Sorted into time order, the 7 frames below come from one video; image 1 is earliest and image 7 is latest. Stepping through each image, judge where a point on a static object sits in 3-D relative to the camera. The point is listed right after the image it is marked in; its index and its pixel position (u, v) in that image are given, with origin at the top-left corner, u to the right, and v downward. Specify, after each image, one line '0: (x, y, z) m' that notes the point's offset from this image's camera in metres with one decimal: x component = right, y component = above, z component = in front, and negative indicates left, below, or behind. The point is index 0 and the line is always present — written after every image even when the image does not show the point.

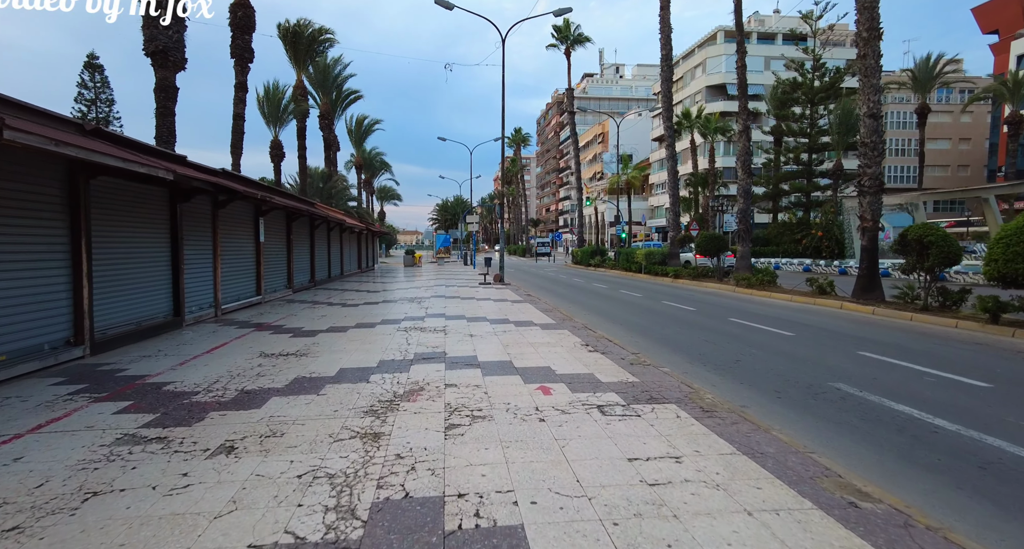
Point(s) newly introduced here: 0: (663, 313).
0: (+3.7, -1.0, +13.1) m
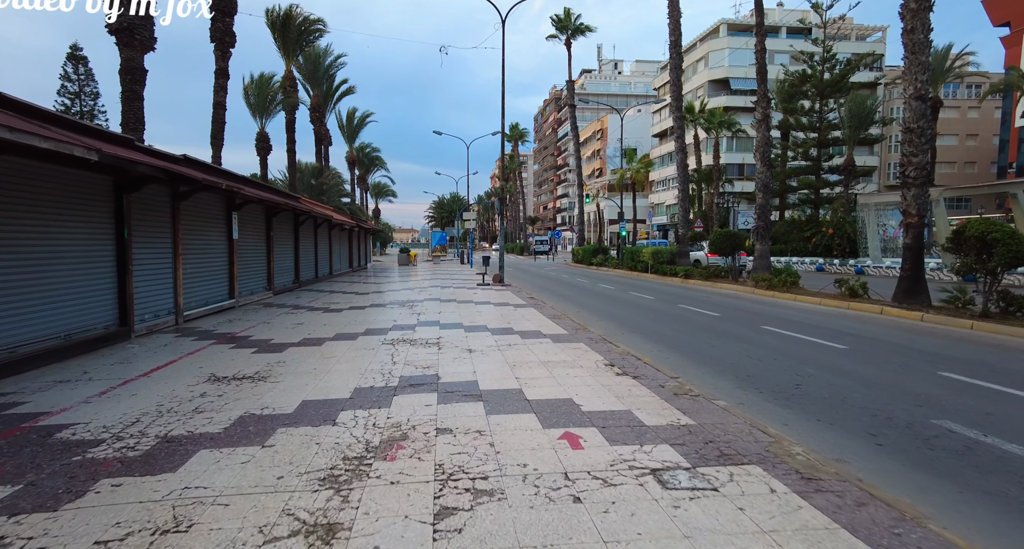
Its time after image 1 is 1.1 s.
0: (+3.8, -1.0, +11.7) m
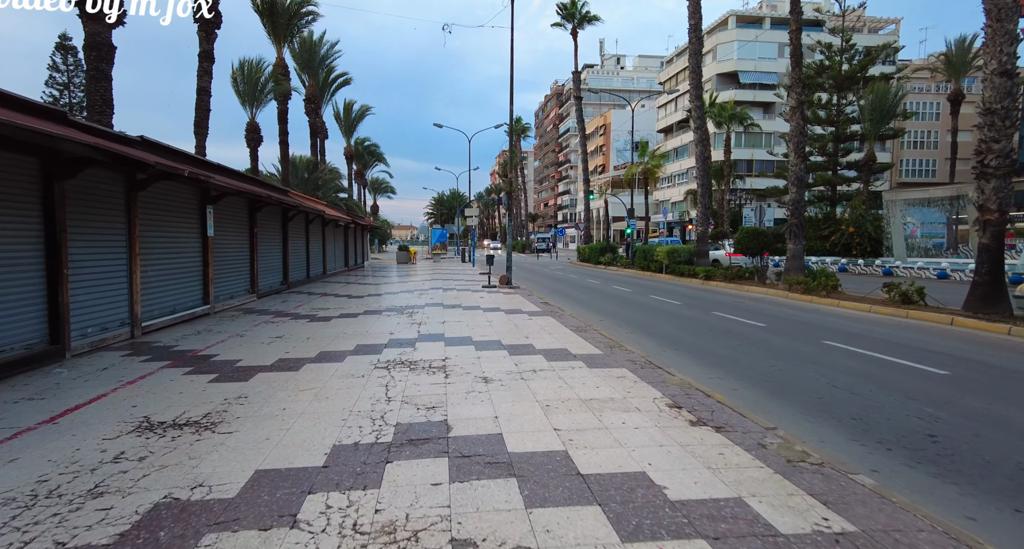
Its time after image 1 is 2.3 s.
0: (+4.1, -1.1, +10.1) m
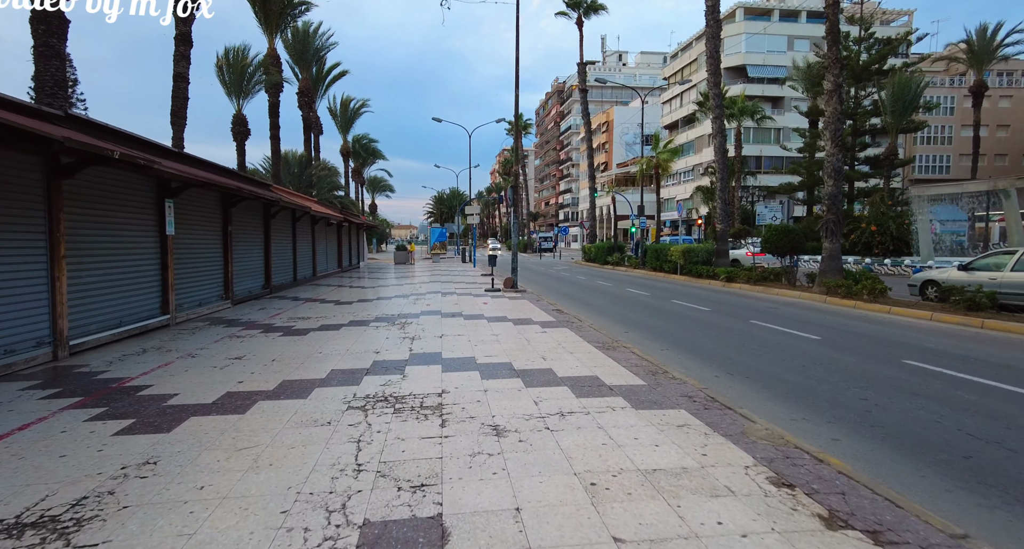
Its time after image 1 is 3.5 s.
0: (+4.3, -1.2, +8.4) m
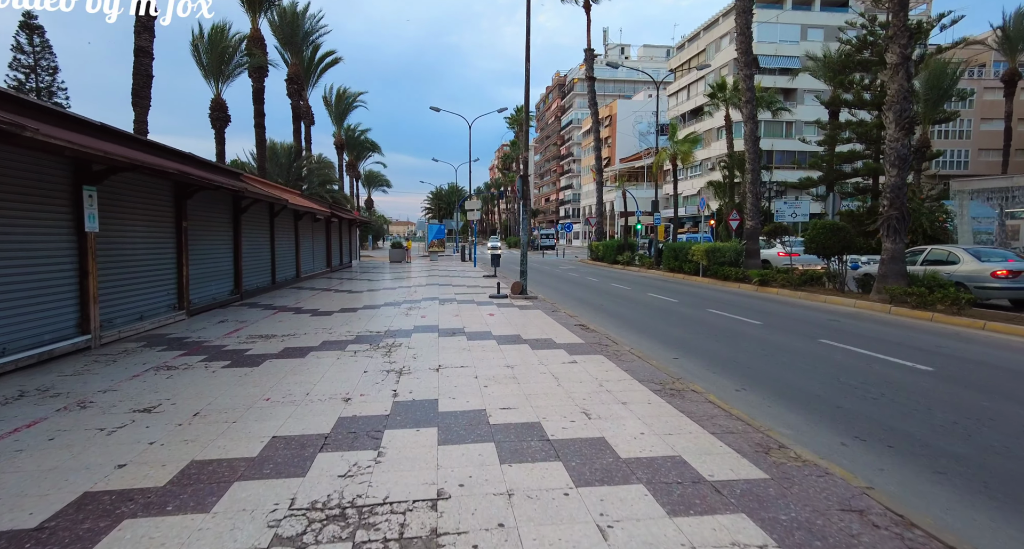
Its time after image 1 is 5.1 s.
0: (+4.5, -1.4, +6.2) m
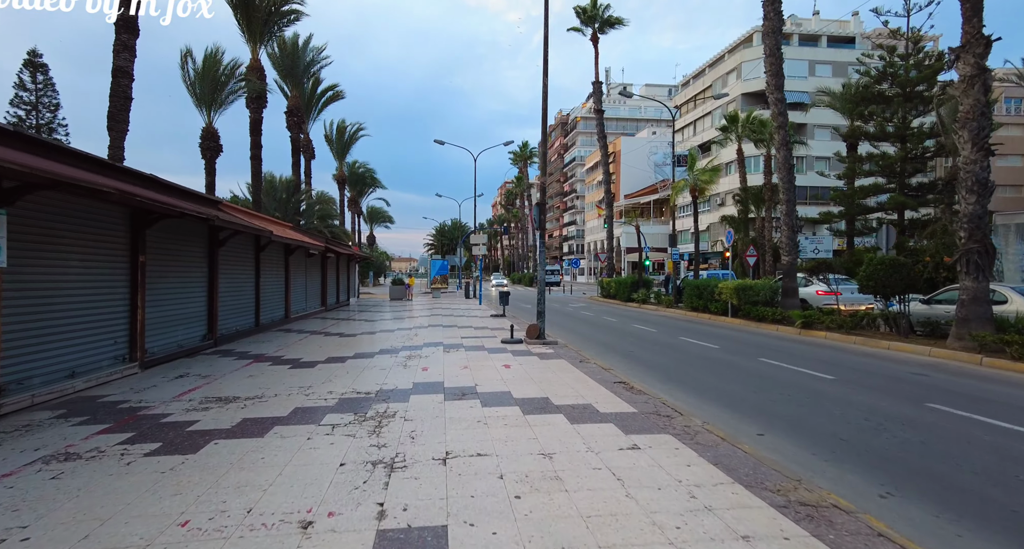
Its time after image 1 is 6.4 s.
0: (+4.9, -1.8, +4.2) m
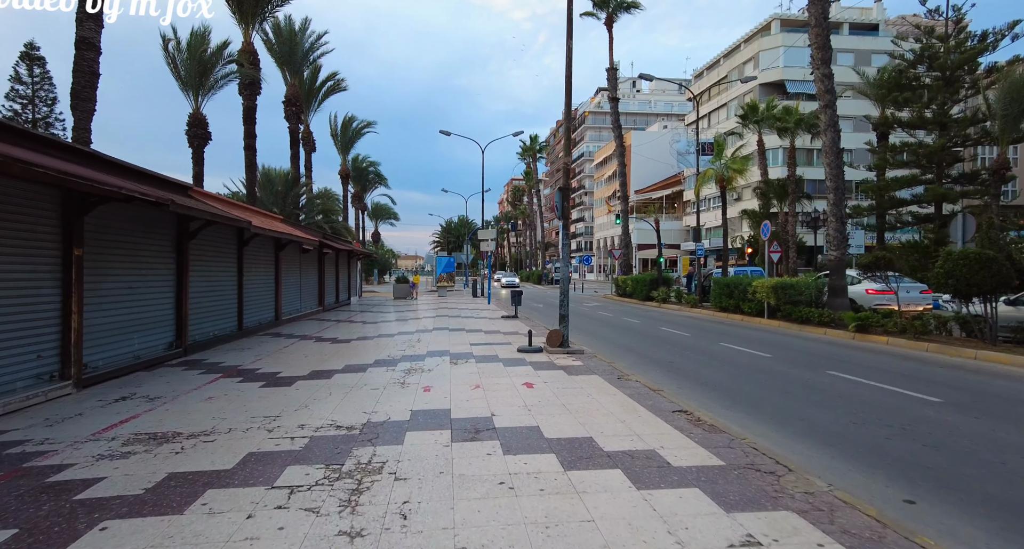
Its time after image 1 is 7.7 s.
0: (+5.1, -1.7, +2.2) m
